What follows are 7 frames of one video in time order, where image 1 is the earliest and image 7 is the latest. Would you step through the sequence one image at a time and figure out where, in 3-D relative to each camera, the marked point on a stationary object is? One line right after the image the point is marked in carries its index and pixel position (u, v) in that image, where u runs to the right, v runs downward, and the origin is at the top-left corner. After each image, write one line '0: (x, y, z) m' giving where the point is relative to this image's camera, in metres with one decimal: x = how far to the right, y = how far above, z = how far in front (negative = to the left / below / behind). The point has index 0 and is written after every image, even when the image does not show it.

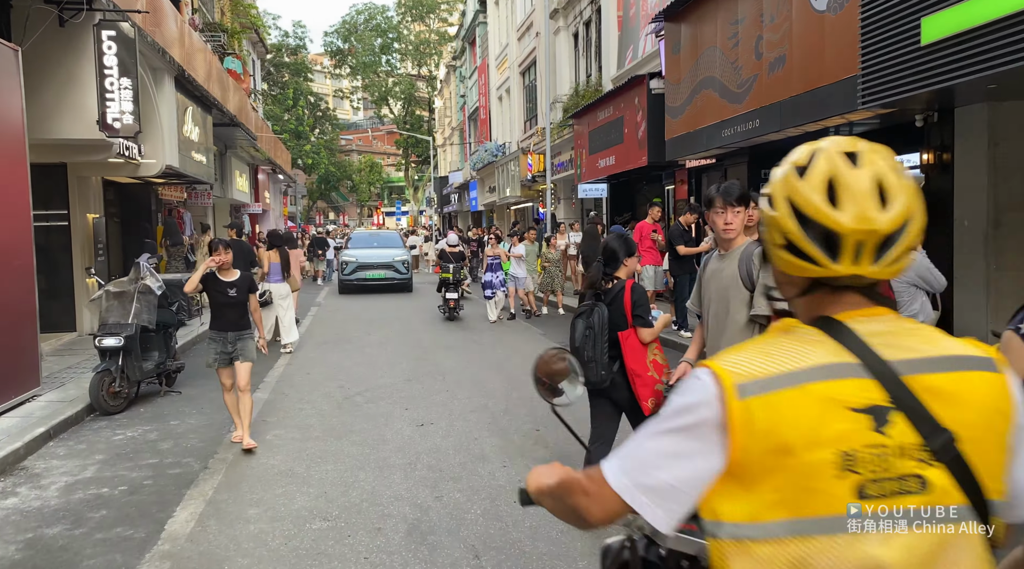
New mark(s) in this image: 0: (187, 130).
0: (-6.0, +2.8, +14.1) m
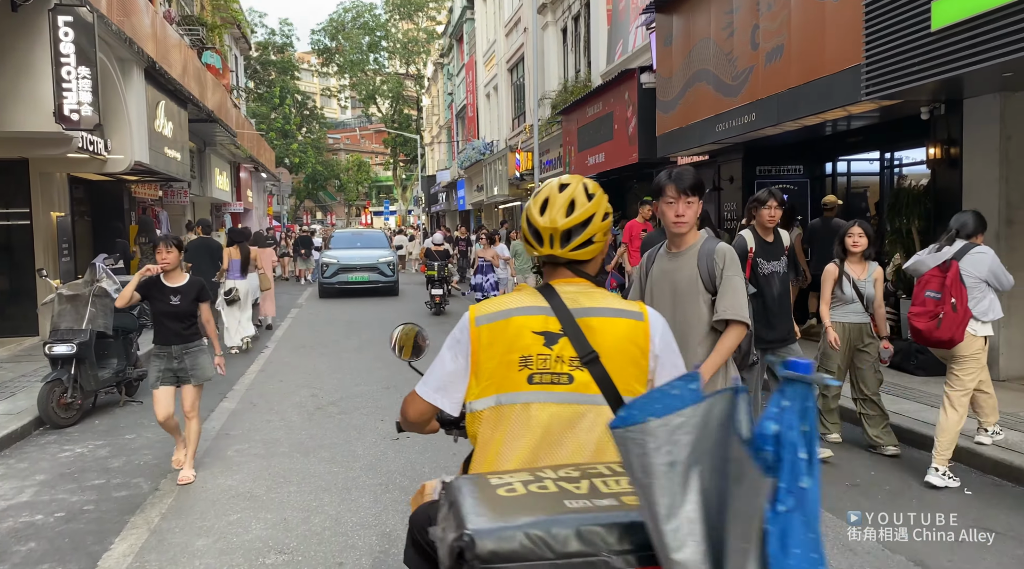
0: (-6.2, +2.8, +13.5) m
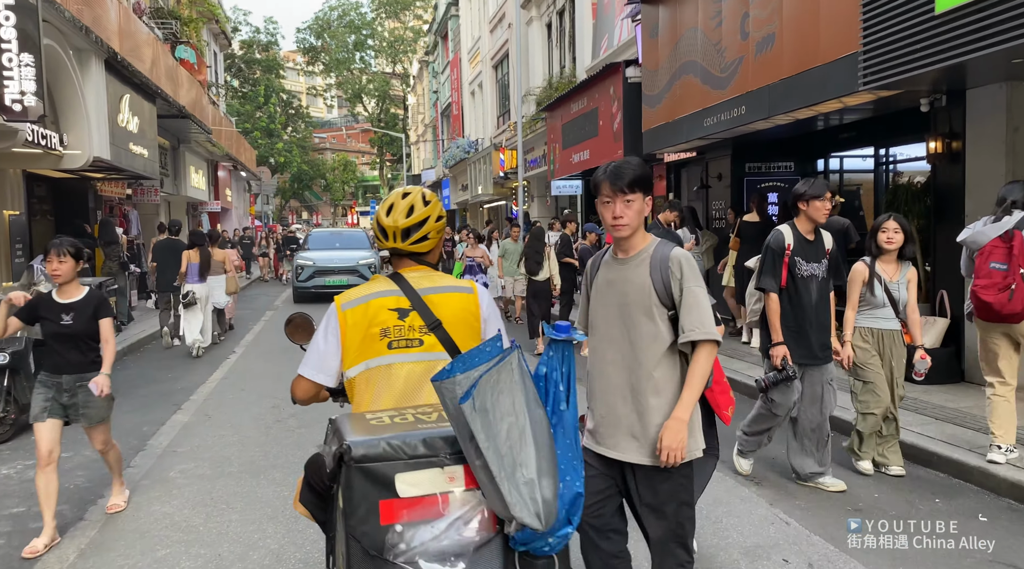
0: (-6.6, +2.8, +12.9) m
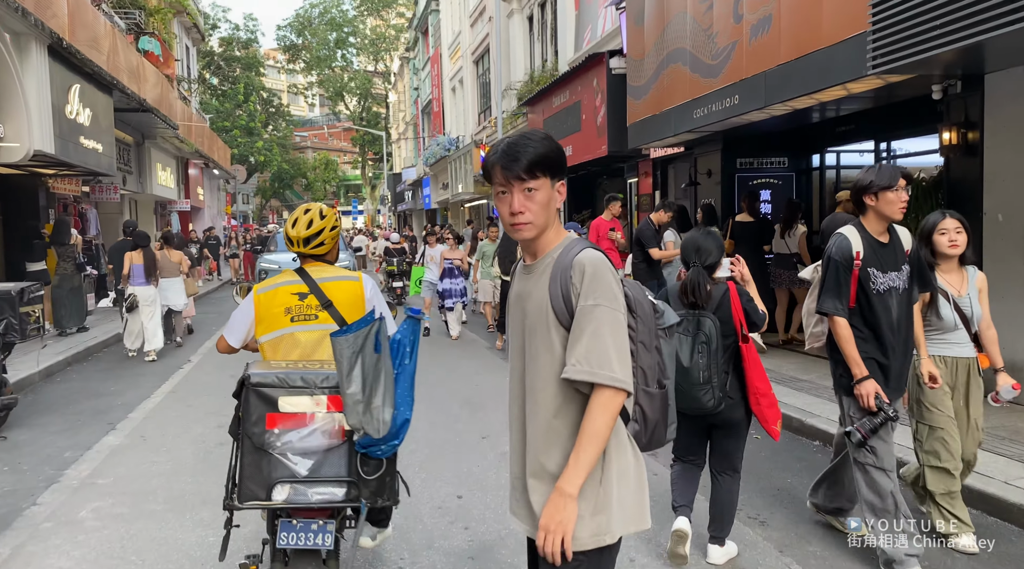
0: (-6.9, +2.7, +12.0) m
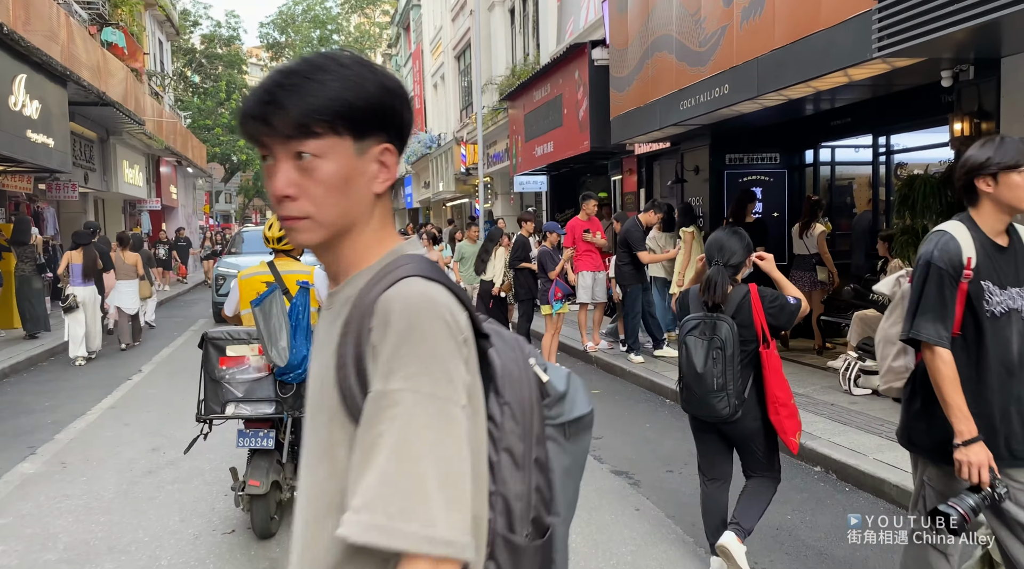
0: (-7.3, +2.7, +11.3) m
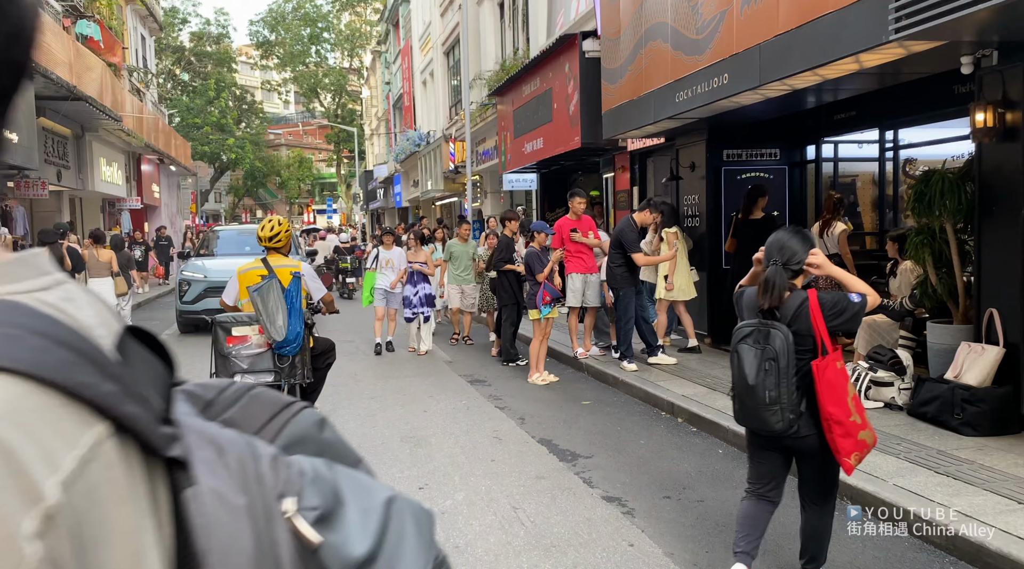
0: (-7.4, +2.6, +10.6) m
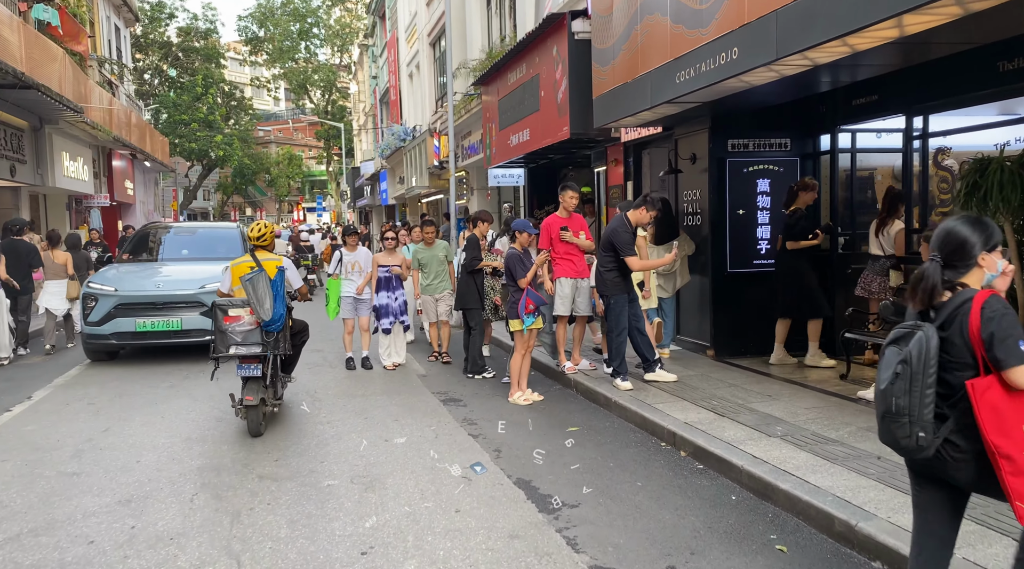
0: (-7.7, +2.5, +9.6) m
